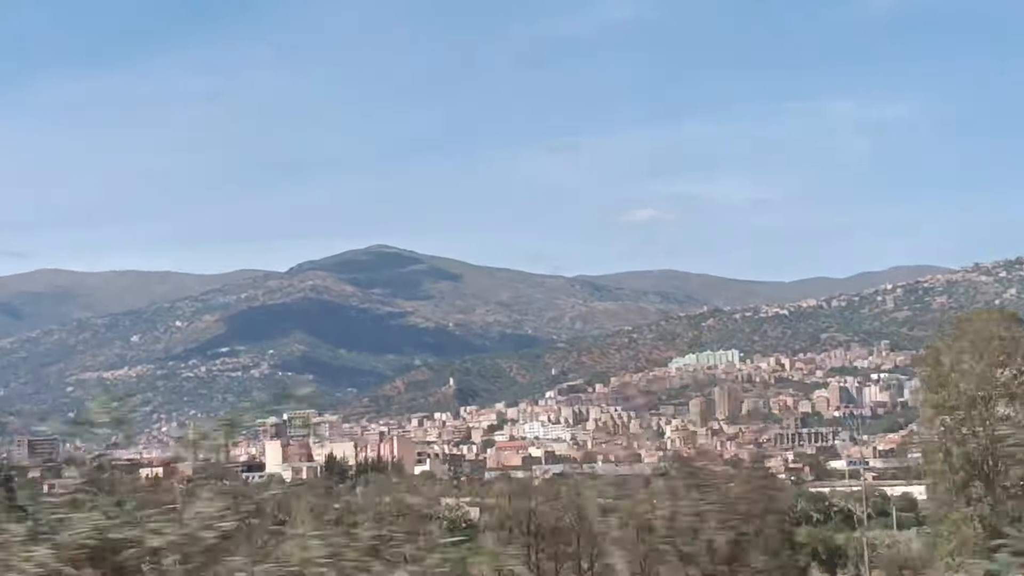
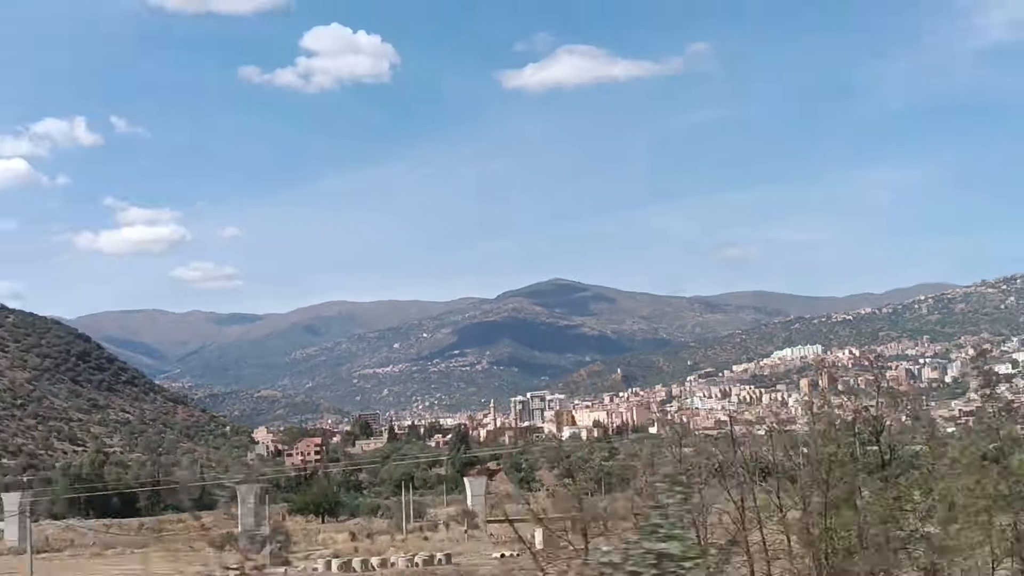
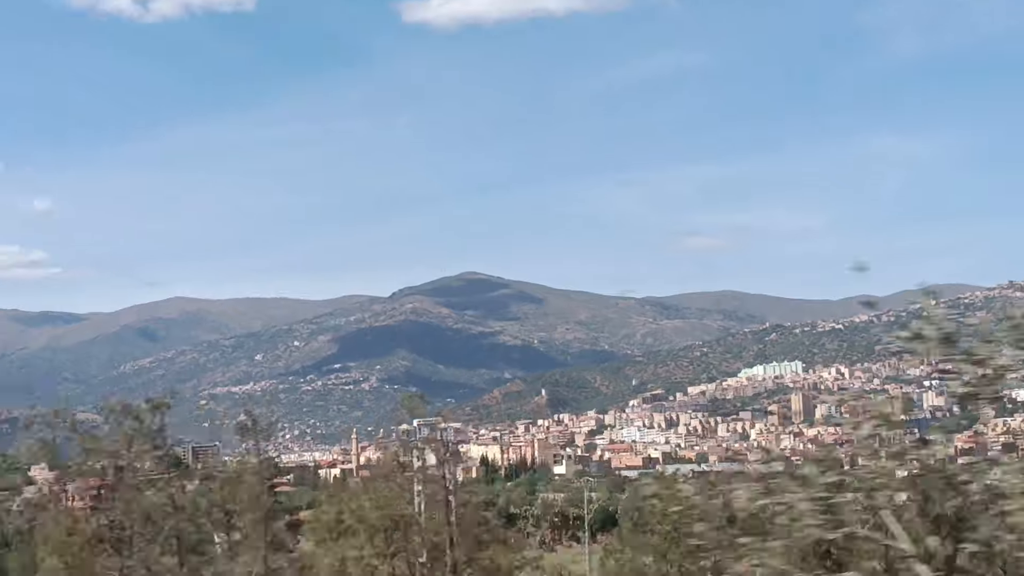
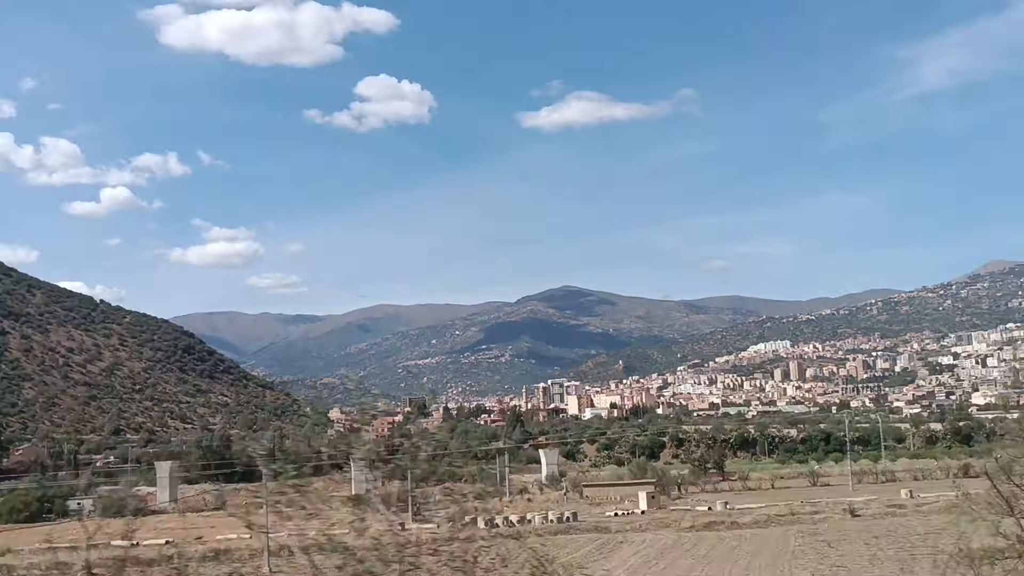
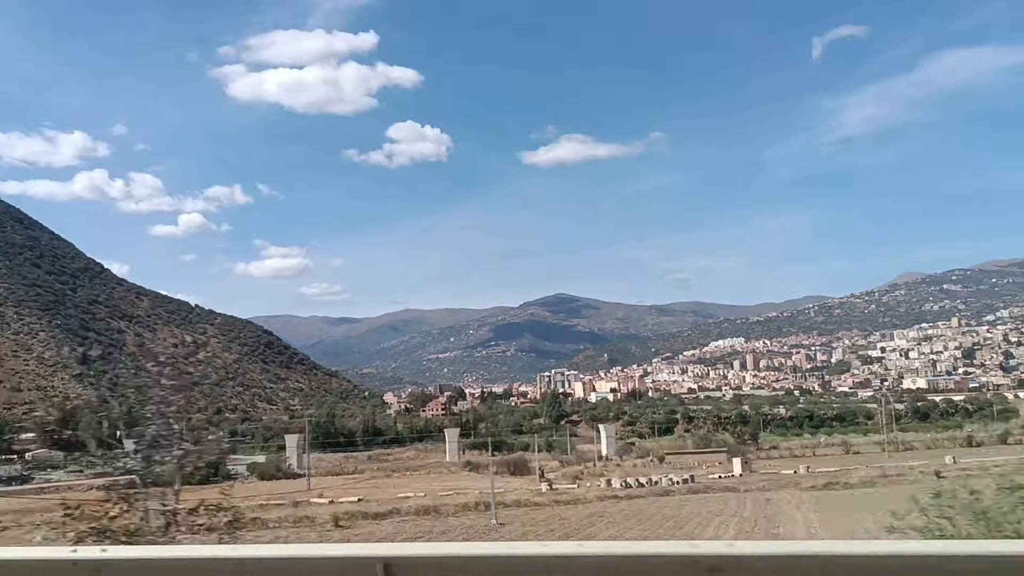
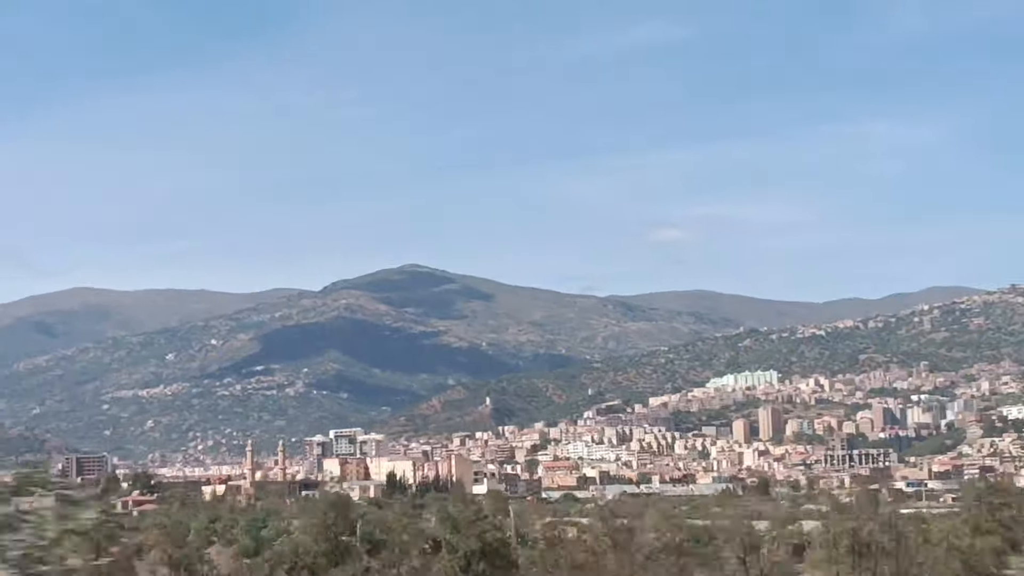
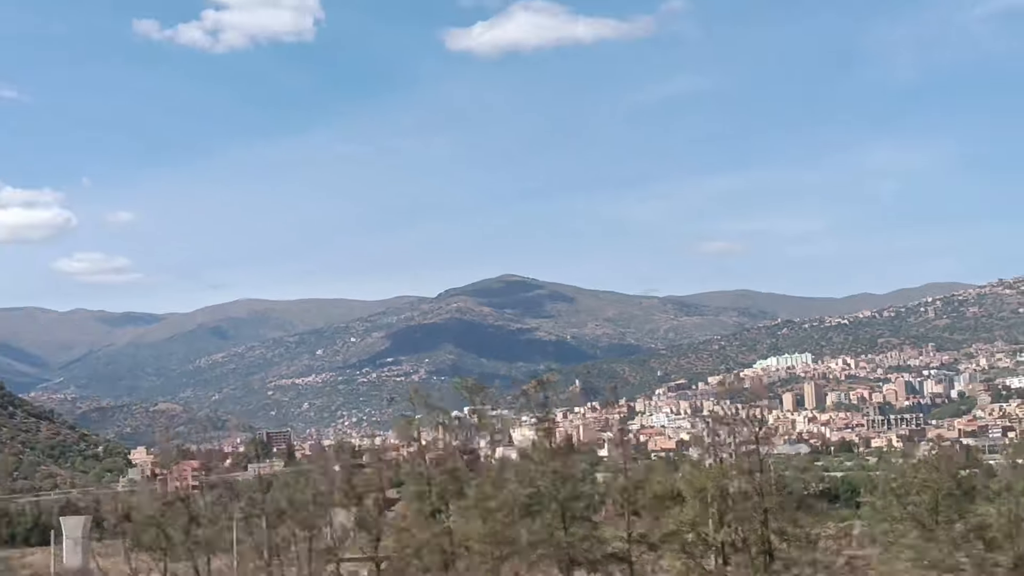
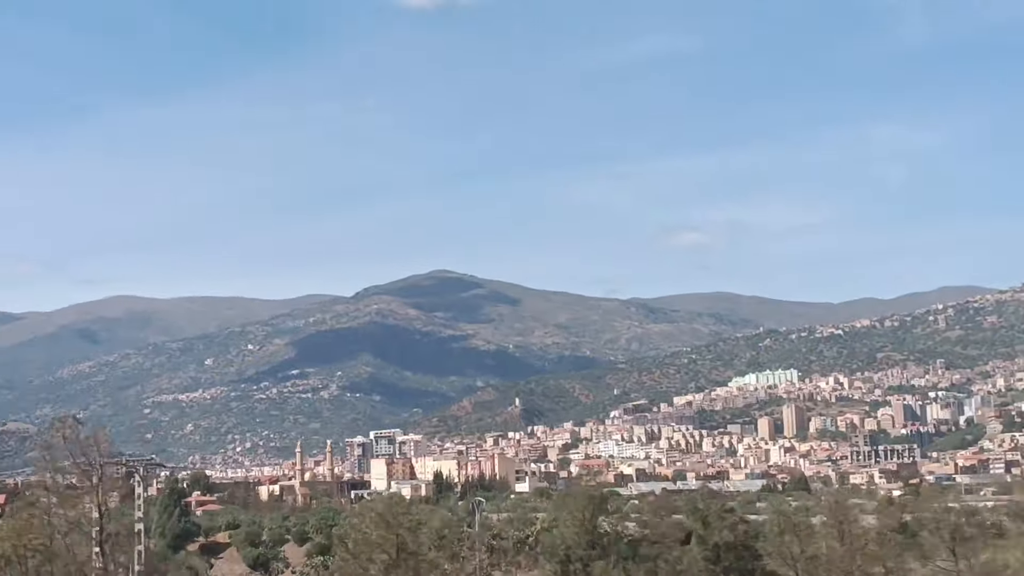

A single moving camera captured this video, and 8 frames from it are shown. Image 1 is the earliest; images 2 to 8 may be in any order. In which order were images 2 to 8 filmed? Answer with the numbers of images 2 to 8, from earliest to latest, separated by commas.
6, 8, 3, 7, 2, 4, 5
